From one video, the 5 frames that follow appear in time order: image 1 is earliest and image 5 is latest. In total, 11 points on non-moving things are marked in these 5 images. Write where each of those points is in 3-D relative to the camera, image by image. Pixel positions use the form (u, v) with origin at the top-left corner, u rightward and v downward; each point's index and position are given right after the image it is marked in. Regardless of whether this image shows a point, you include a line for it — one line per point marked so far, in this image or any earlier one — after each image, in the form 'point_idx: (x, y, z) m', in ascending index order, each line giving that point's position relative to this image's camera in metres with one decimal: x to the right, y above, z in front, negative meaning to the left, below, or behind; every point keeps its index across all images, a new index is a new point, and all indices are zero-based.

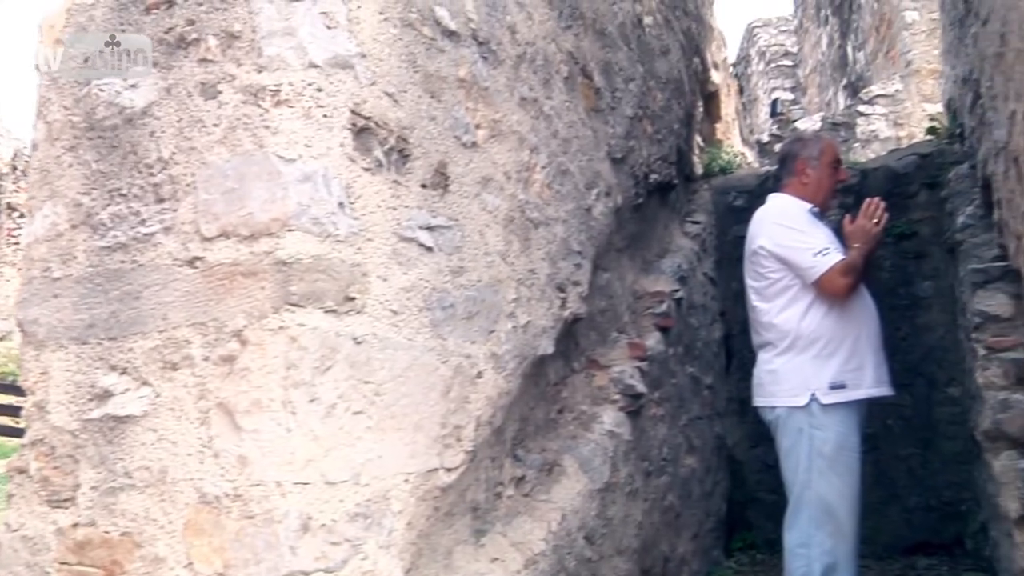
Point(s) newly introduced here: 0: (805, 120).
0: (+2.3, +1.4, +4.8) m
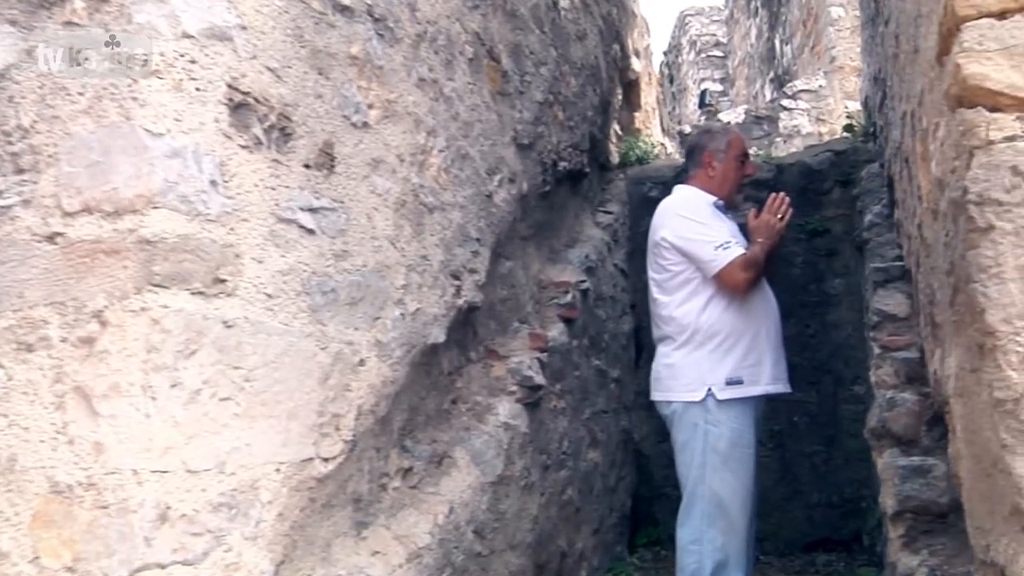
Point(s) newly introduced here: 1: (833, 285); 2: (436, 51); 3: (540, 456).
0: (+1.8, +1.4, +4.7) m
1: (+1.9, 0.0, +3.5) m
2: (-0.3, +1.1, +2.6) m
3: (+0.1, -0.8, +2.8) m
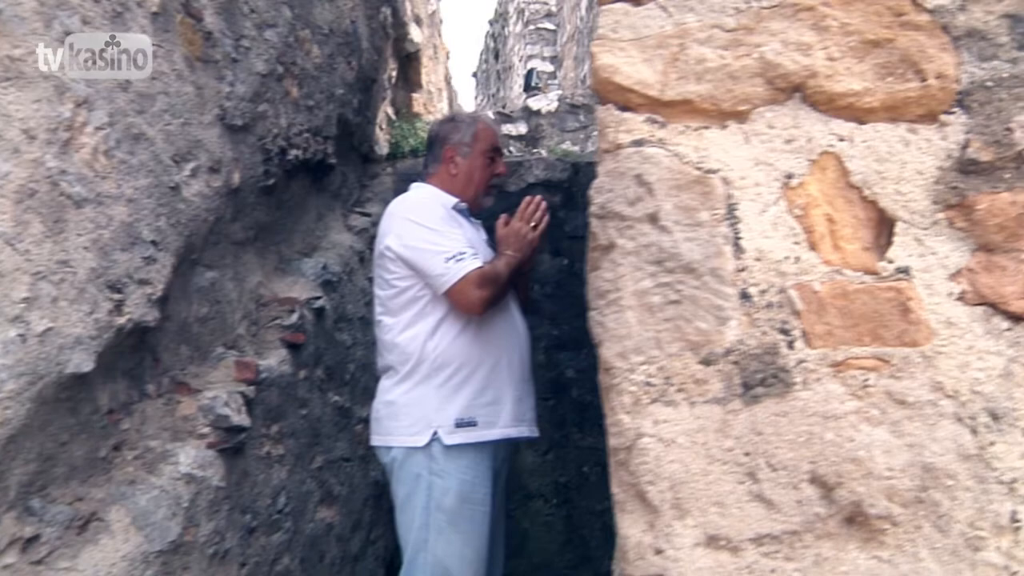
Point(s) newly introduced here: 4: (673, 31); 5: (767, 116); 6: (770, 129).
0: (+0.5, +1.3, +4.4) m
1: (+0.7, -0.1, +3.2) m
2: (-1.5, +1.0, +2.1) m
3: (-1.0, -0.9, +2.3) m
4: (+0.3, +0.5, +1.2) m
5: (+0.5, +0.3, +1.2) m
6: (+0.5, +0.3, +1.1) m
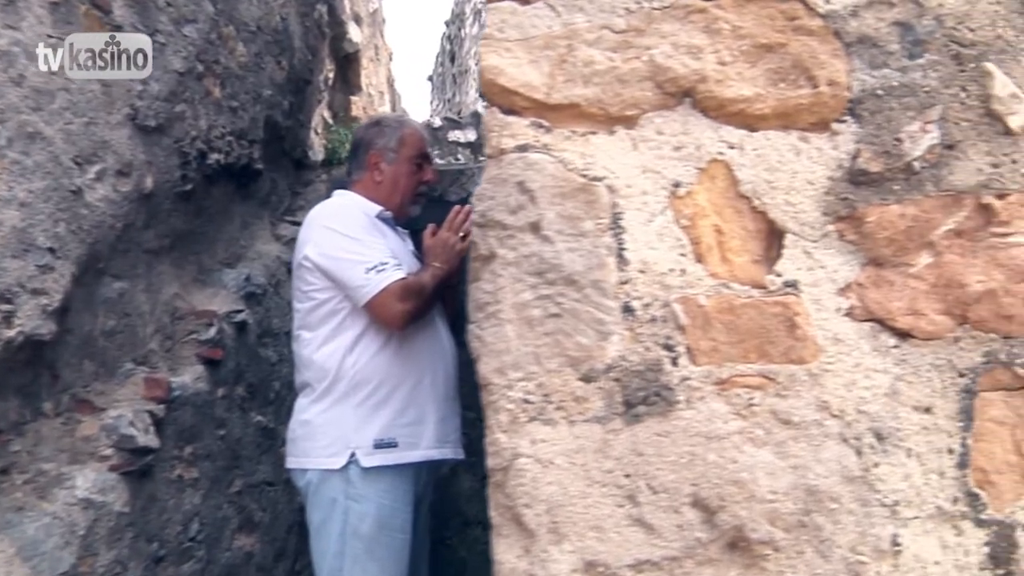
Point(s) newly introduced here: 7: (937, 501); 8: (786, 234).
0: (+0.1, +1.2, +4.4) m
1: (+0.3, -0.2, +3.1) m
2: (-1.7, +1.0, +2.0) m
3: (-1.3, -0.9, +2.1) m
4: (+0.1, +0.5, +1.1) m
5: (+0.3, +0.3, +1.1) m
6: (+0.3, +0.3, +1.1) m
7: (+0.7, -0.4, +1.0) m
8: (+0.5, +0.1, +1.1) m
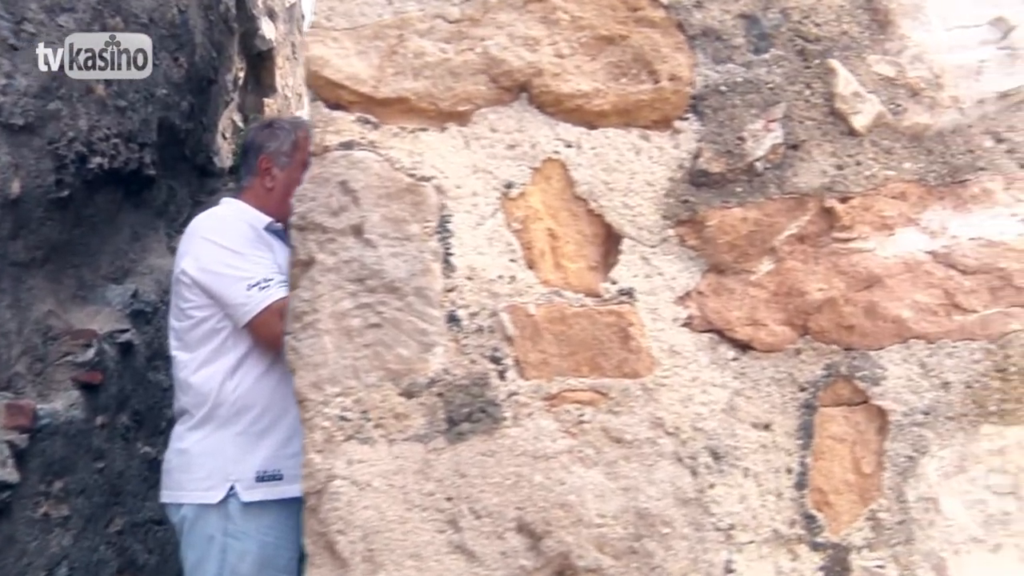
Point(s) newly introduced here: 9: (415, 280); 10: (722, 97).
0: (-0.4, +1.1, +4.3) m
1: (-0.1, -0.2, +3.1) m
2: (-2.1, +0.9, +1.8) m
3: (-1.7, -0.9, +2.0) m
4: (-0.2, +0.5, +1.1) m
5: (0.0, +0.3, +1.0) m
6: (0.0, +0.3, +1.0) m
7: (+0.4, -0.4, +0.9) m
8: (+0.2, +0.1, +1.0) m
9: (-0.2, 0.0, +1.0) m
10: (+0.4, +0.3, +1.0) m
